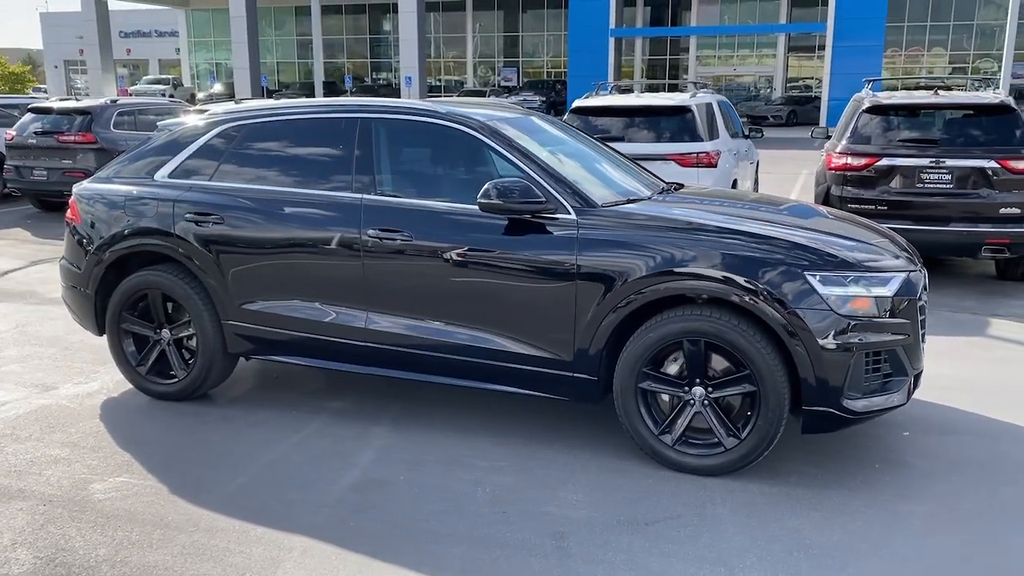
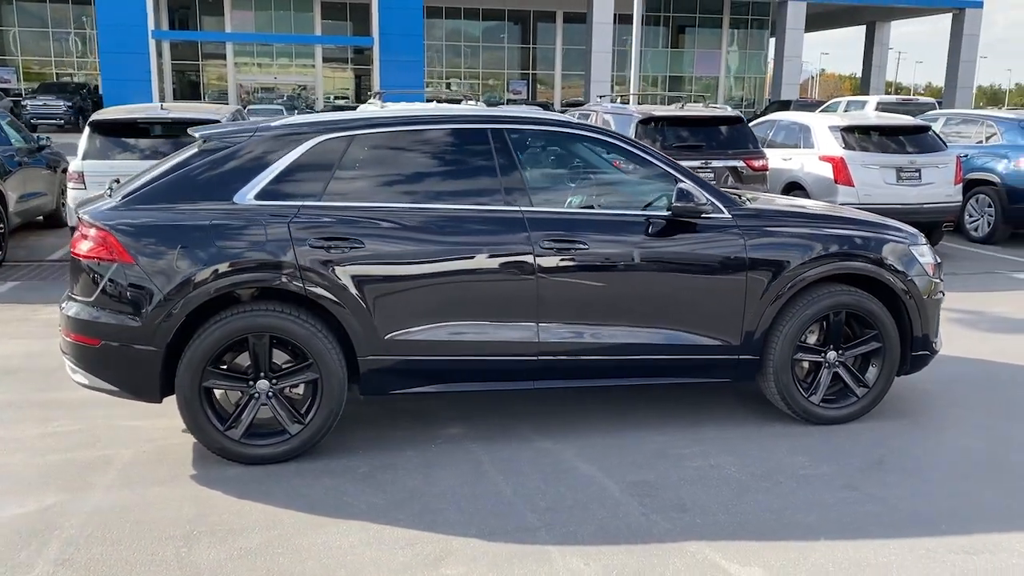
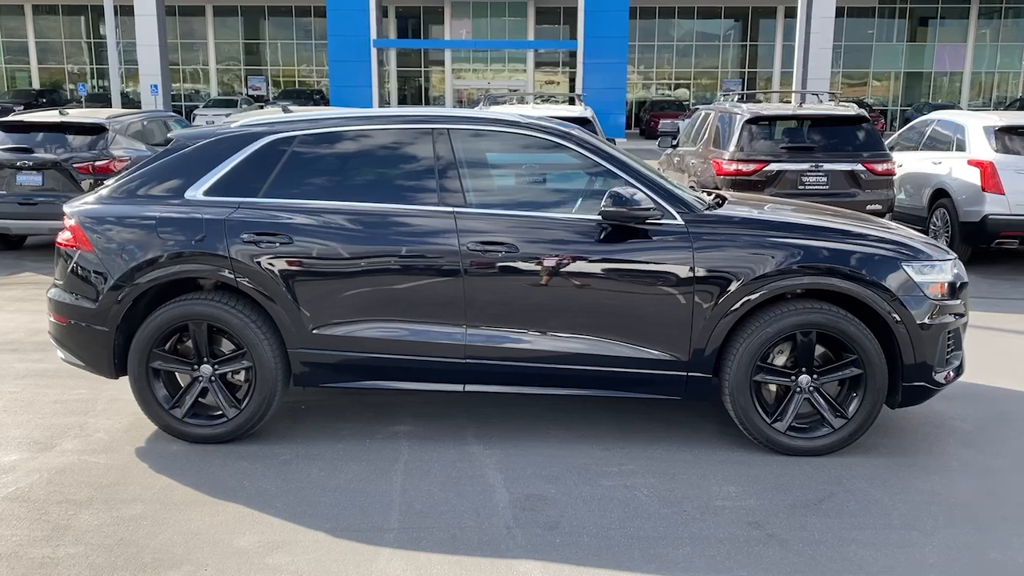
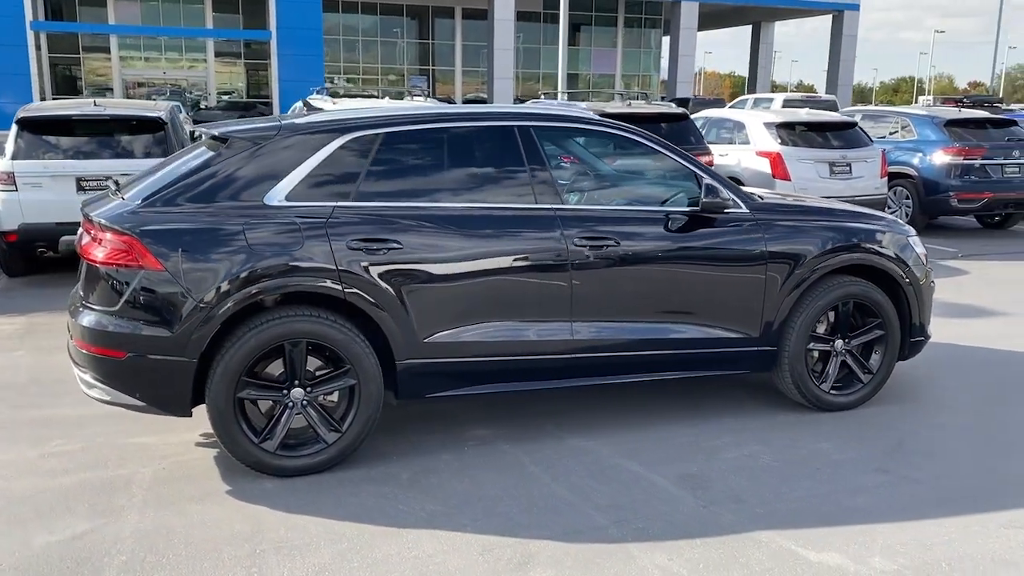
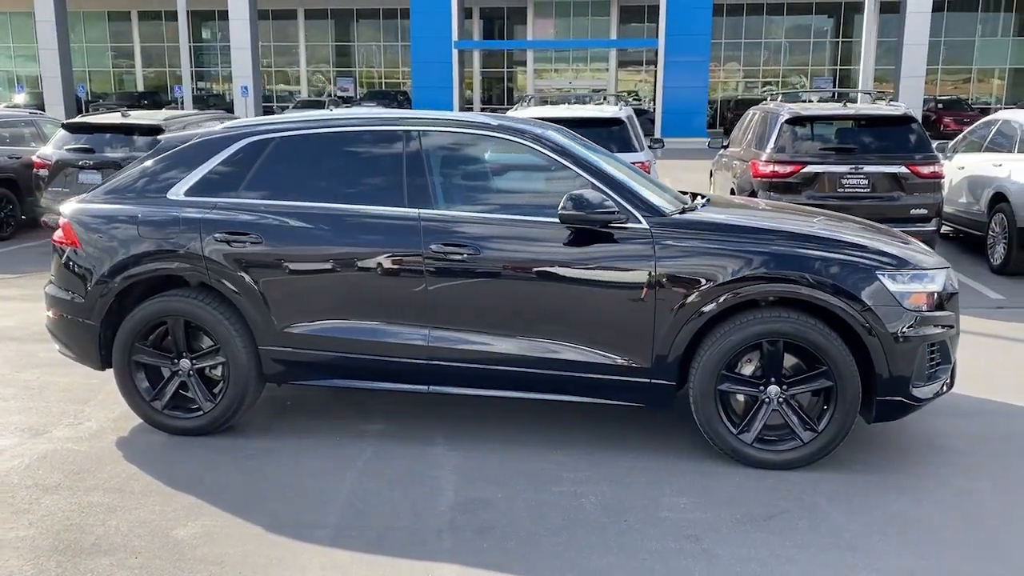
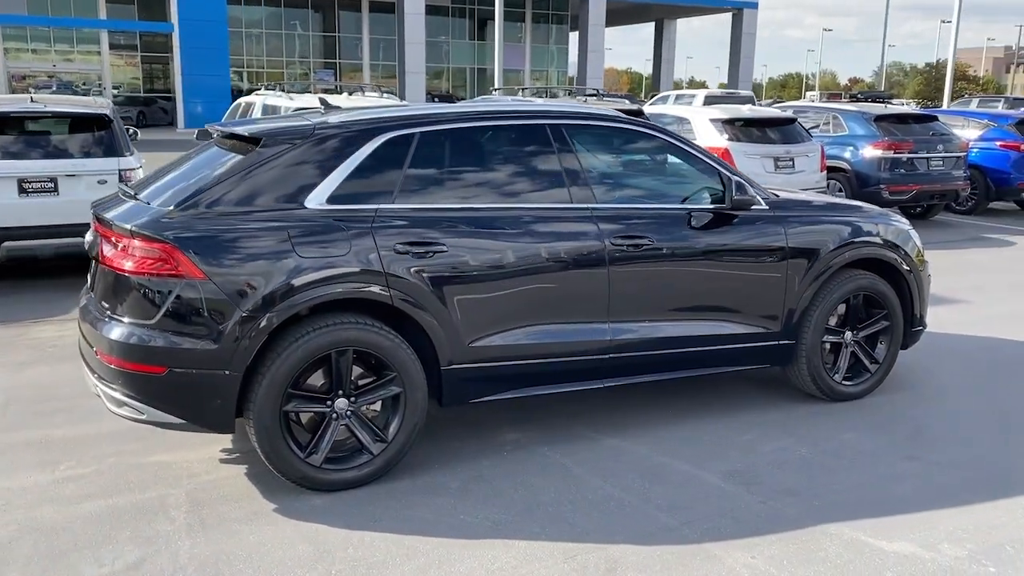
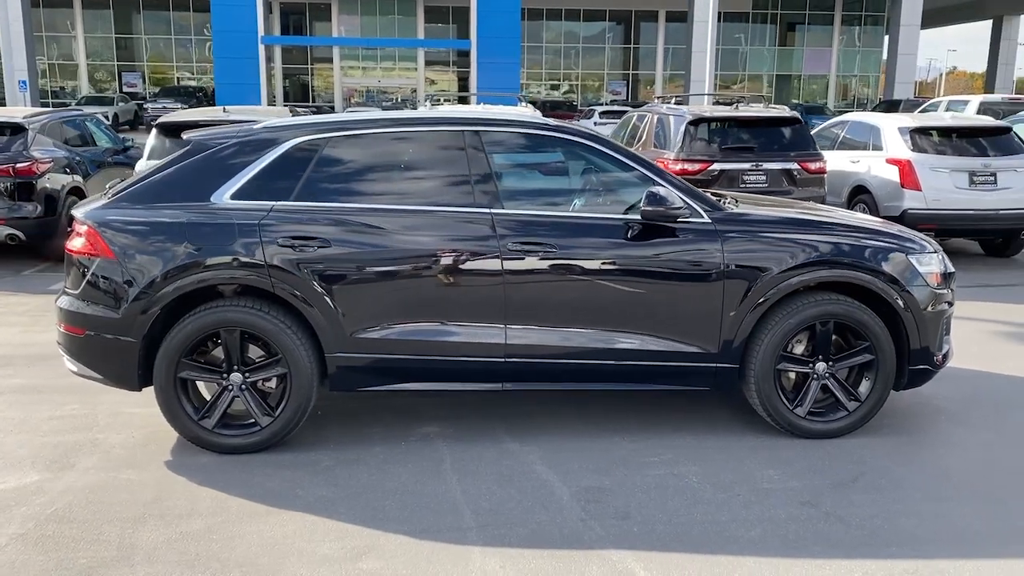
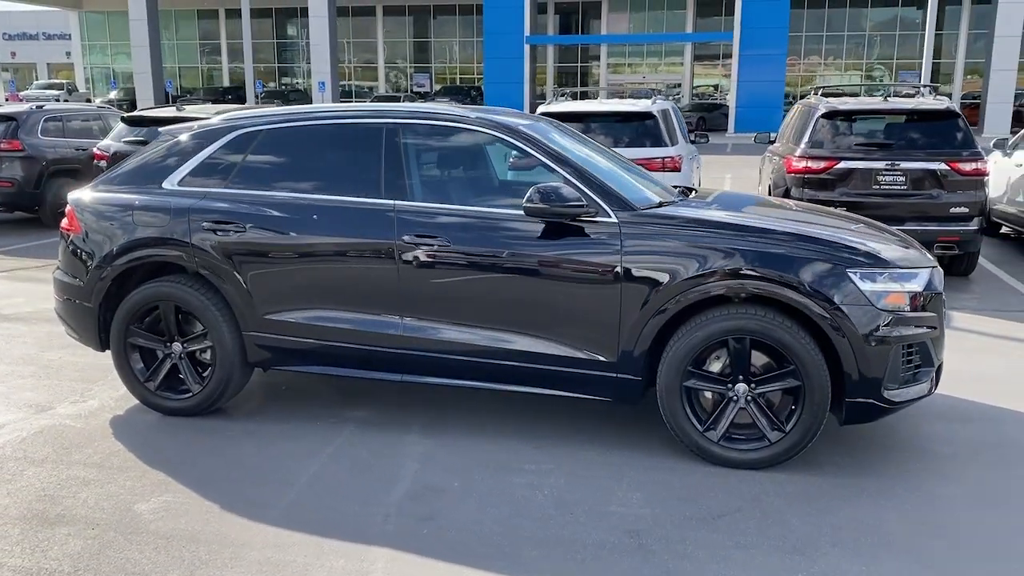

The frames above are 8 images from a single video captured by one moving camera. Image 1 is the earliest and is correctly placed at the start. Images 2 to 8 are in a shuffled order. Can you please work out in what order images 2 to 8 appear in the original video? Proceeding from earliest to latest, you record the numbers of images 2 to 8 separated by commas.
8, 5, 3, 7, 2, 4, 6
